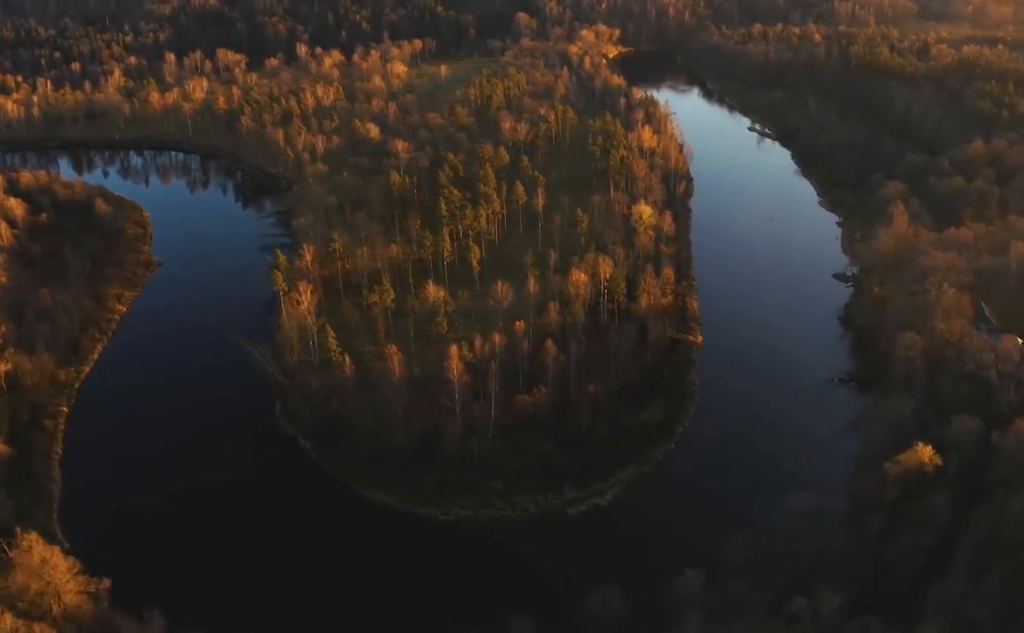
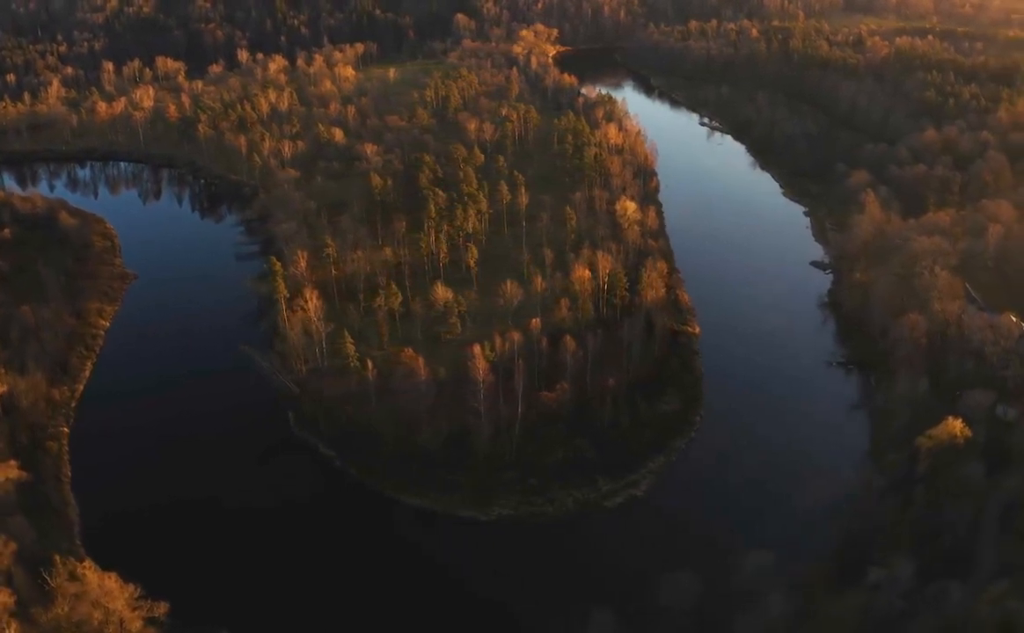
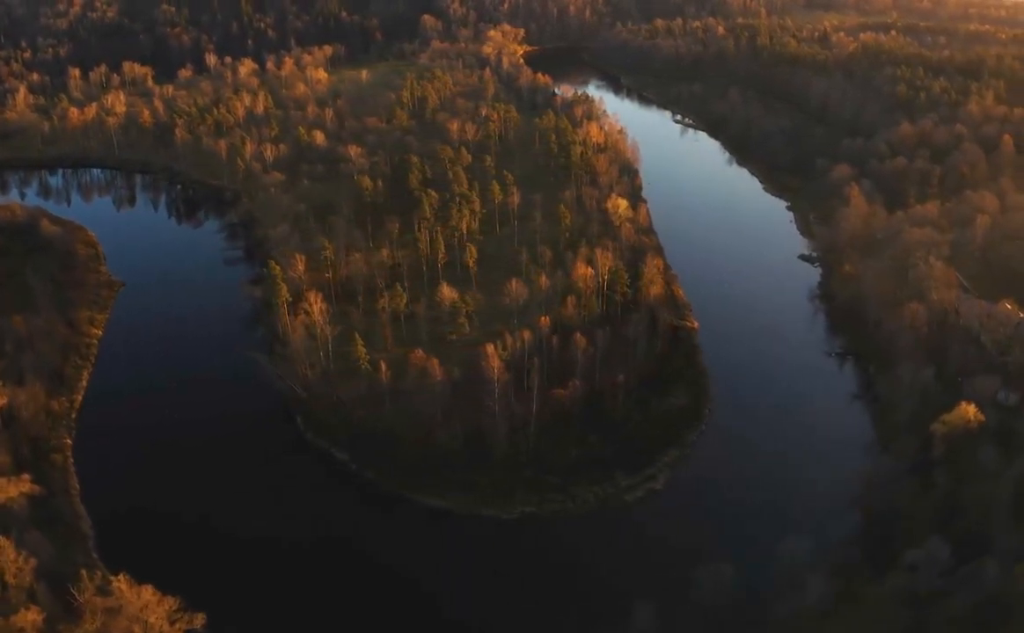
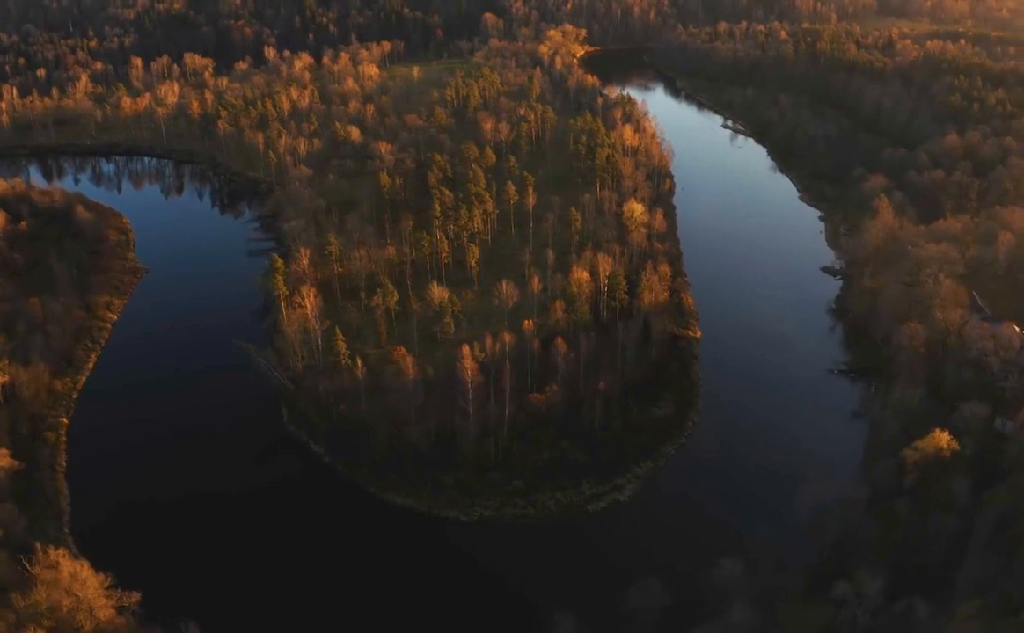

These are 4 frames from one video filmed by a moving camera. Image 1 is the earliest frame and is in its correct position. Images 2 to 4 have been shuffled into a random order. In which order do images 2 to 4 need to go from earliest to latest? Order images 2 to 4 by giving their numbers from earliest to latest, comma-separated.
4, 2, 3
